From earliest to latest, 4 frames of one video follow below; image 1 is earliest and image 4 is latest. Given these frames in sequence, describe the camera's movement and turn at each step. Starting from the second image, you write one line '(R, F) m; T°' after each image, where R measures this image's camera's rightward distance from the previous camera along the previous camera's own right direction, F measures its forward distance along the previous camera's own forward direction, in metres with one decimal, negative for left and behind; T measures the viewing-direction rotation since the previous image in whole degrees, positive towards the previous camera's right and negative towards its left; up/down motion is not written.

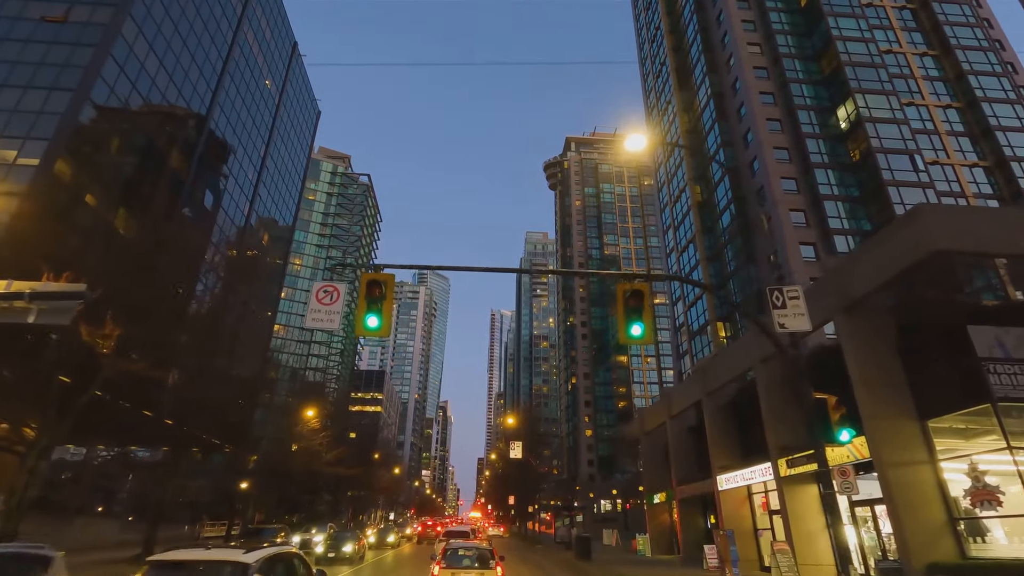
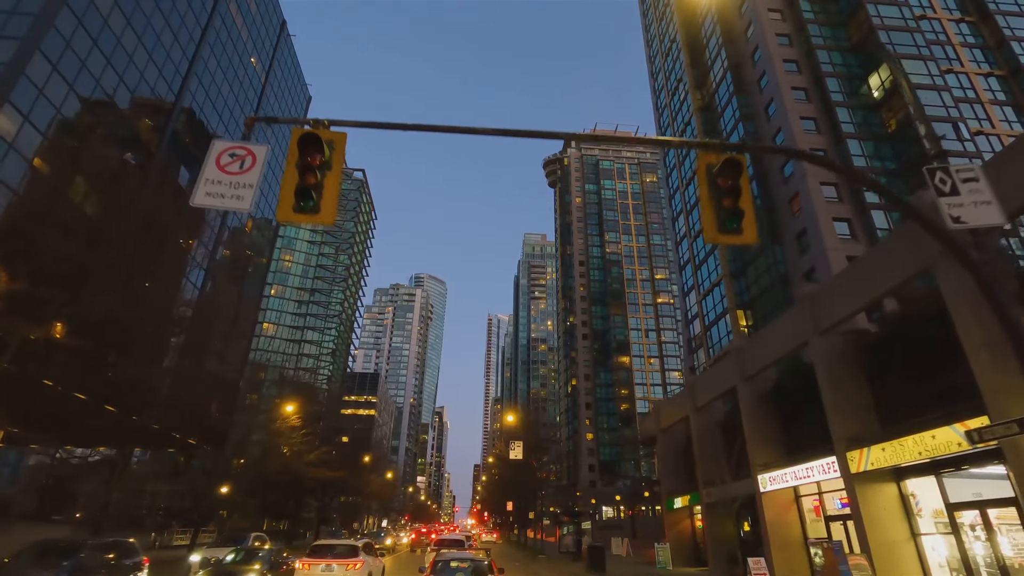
(-0.3, +4.0) m; 0°
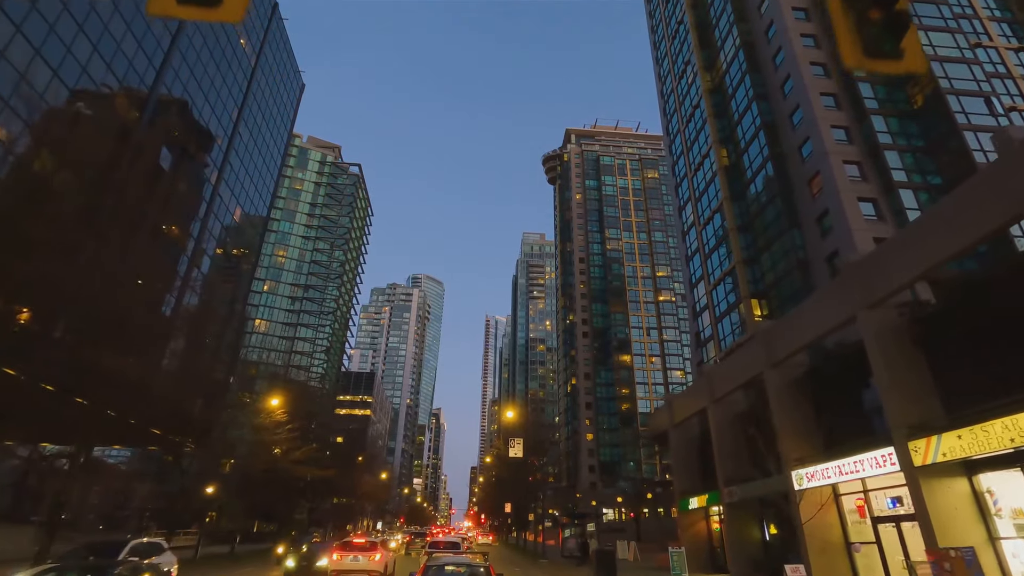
(-0.2, +2.5) m; 0°
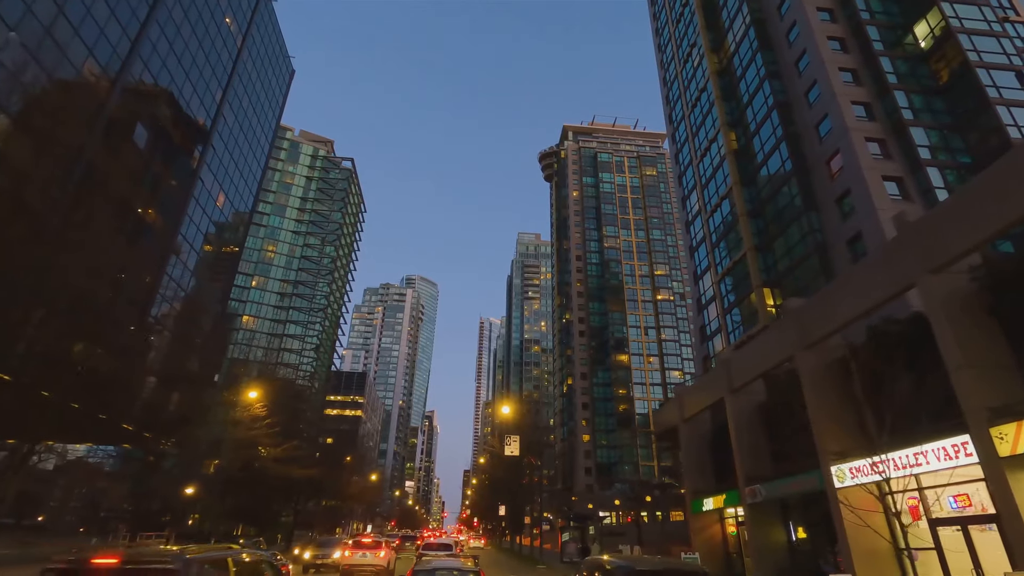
(-0.2, +2.5) m; +1°
